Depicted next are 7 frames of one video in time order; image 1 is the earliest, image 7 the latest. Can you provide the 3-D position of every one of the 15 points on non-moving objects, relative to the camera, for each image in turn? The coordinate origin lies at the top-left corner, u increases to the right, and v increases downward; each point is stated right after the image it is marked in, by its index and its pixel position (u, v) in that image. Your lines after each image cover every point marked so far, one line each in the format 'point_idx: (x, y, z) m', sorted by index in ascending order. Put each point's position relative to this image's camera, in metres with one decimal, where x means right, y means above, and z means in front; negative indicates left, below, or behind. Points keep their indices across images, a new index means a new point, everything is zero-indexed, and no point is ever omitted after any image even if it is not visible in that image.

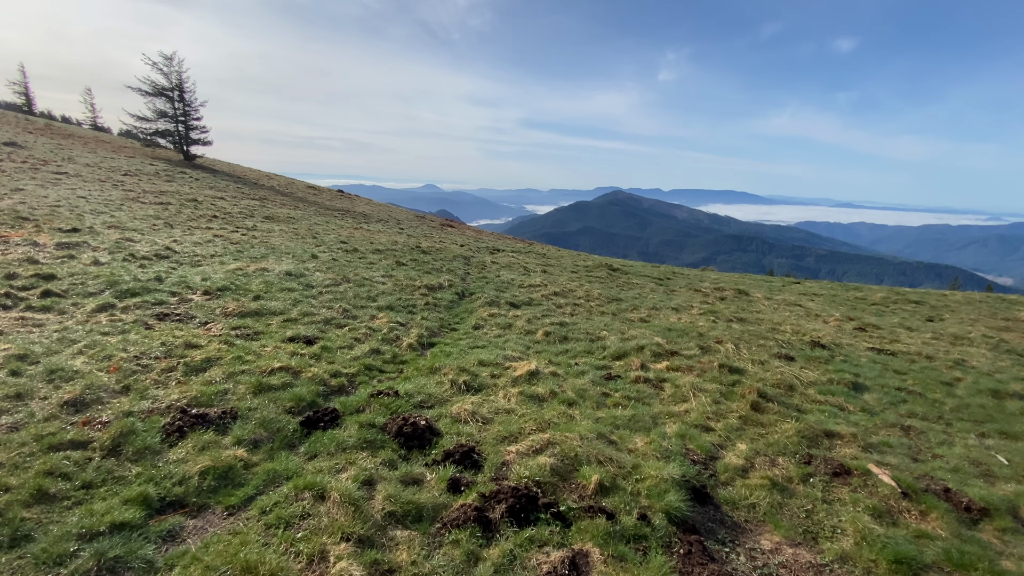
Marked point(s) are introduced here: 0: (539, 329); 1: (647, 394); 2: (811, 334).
0: (+0.9, -1.3, +15.1) m
1: (+3.0, -2.4, +10.6) m
2: (+12.1, -1.9, +19.0) m
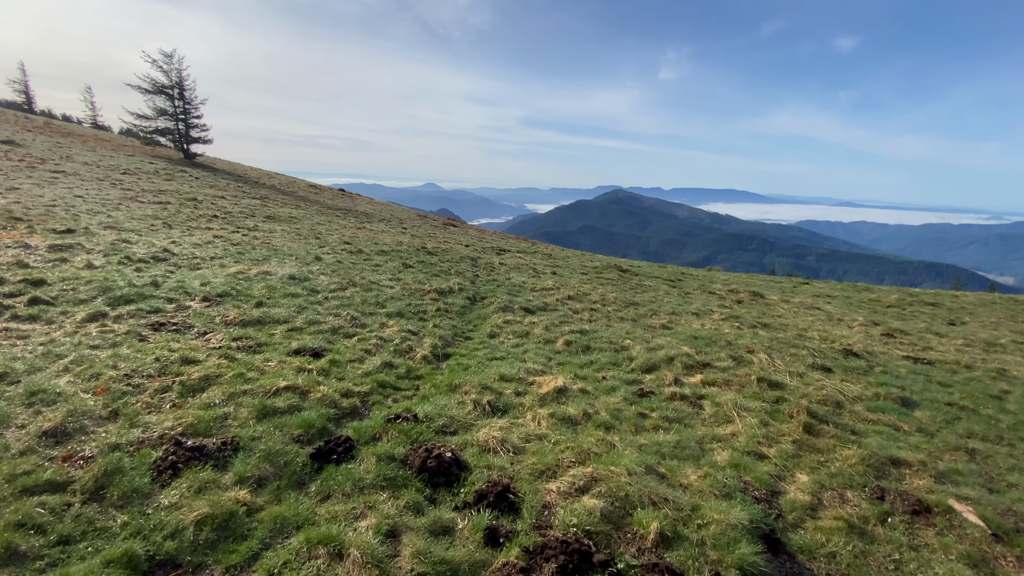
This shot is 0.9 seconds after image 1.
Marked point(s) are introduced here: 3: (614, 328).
0: (+1.4, -1.5, +14.2) m
1: (+3.6, -2.6, +9.7) m
2: (+12.7, -2.1, +18.1) m
3: (+3.5, -1.3, +16.0) m
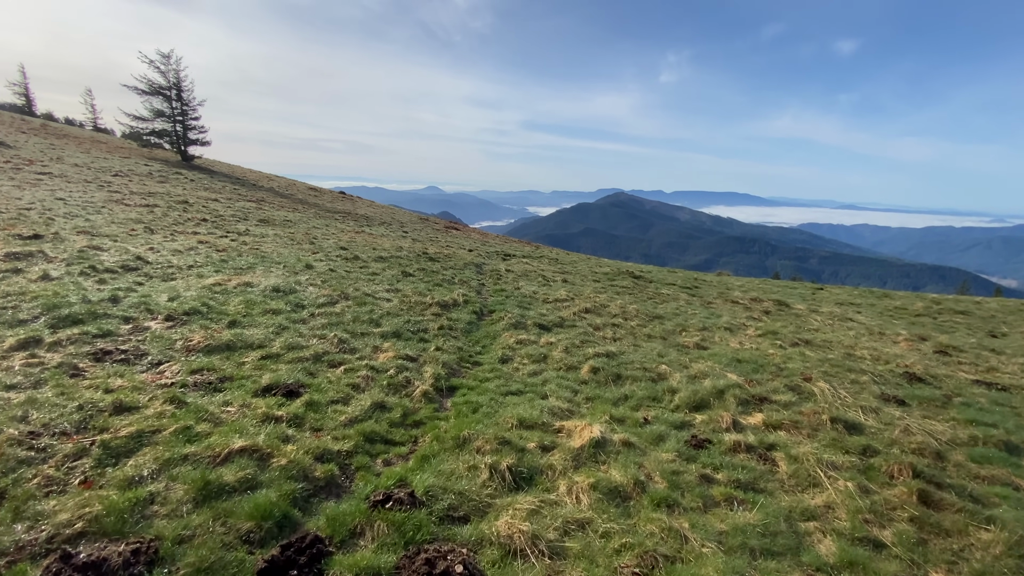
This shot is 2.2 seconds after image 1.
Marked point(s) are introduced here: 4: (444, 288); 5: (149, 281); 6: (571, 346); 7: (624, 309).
0: (+1.8, -1.9, +12.1) m
1: (+4.0, -3.0, +7.6) m
2: (+13.1, -2.5, +15.9) m
3: (+3.9, -1.8, +14.0) m
4: (-2.8, 0.0, +19.6) m
5: (-12.2, +0.2, +15.8) m
6: (+1.7, -1.6, +13.4) m
7: (+4.6, -0.8, +19.4) m
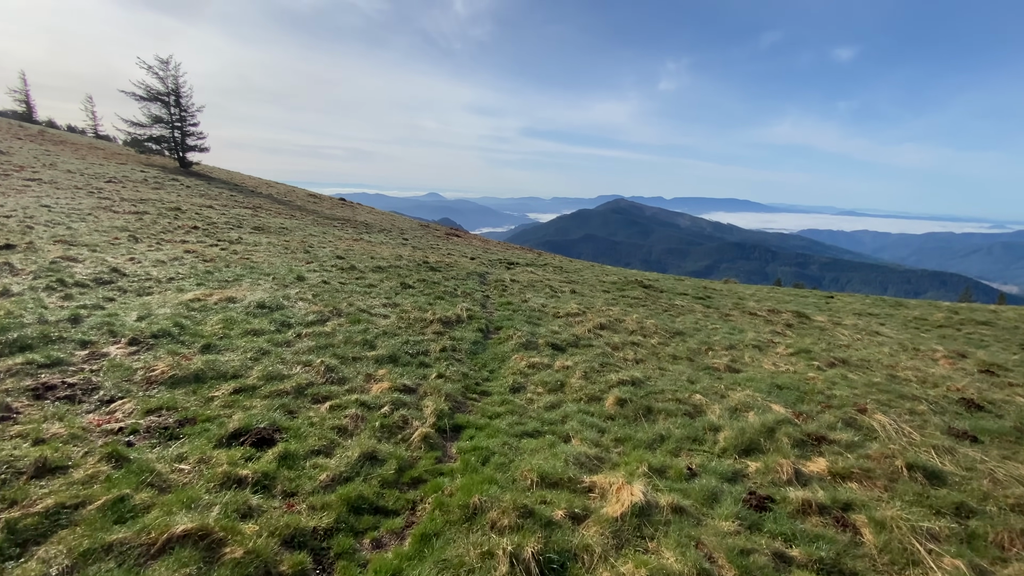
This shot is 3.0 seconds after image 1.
0: (+2.1, -2.3, +10.6) m
1: (+4.3, -3.4, +6.1) m
2: (+13.4, -3.0, +14.4) m
3: (+4.2, -2.2, +12.4) m
4: (-2.5, -0.5, +18.1) m
5: (-11.9, -0.2, +14.3) m
6: (+2.0, -2.1, +11.9) m
7: (+4.9, -1.4, +17.9) m
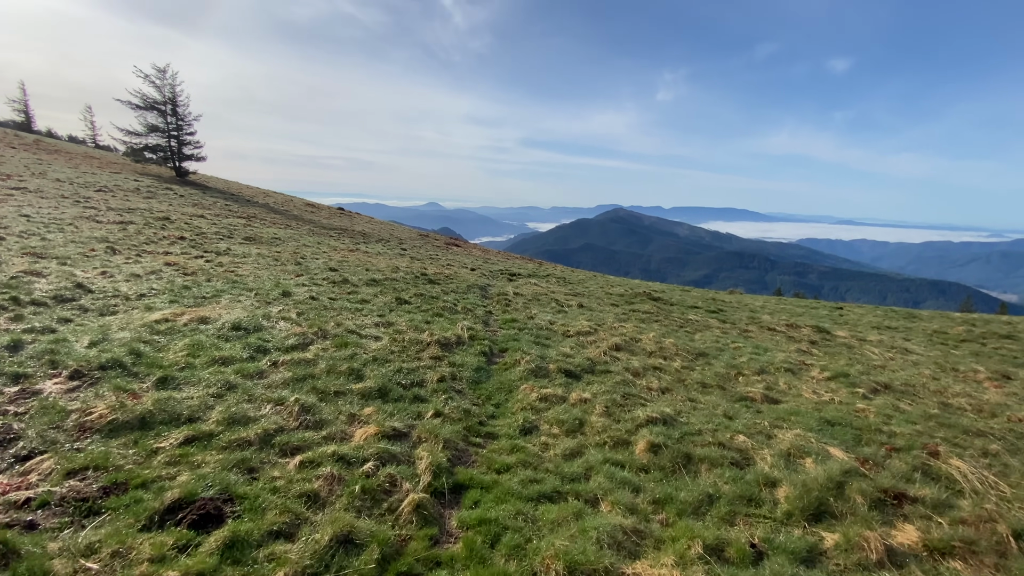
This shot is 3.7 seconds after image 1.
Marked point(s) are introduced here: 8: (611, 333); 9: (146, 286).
0: (+2.3, -2.8, +9.0) m
1: (+4.5, -3.7, +4.4) m
2: (+13.6, -3.5, +12.8) m
3: (+4.4, -2.7, +10.8) m
4: (-2.3, -1.1, +16.5) m
5: (-11.7, -0.8, +12.7) m
6: (+2.2, -2.5, +10.3) m
7: (+5.1, -1.9, +16.3) m
8: (+3.6, -1.6, +17.0) m
9: (-13.2, +0.1, +17.1) m
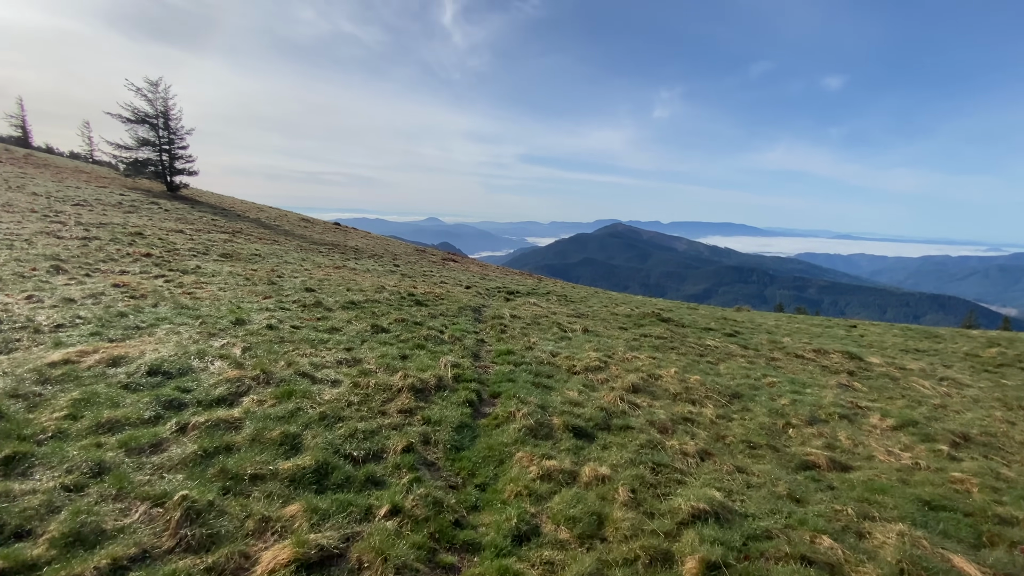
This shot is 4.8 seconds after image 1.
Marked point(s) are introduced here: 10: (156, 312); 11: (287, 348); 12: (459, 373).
0: (+2.2, -3.3, +6.3) m
1: (+4.4, -4.1, +1.7) m
2: (+13.4, -4.2, +10.1) m
3: (+4.2, -3.3, +8.1) m
4: (-2.5, -1.9, +13.9) m
5: (-11.9, -1.5, +10.1) m
6: (+2.0, -3.1, +7.6) m
7: (+5.0, -2.7, +13.6) m
8: (+3.4, -2.5, +14.3) m
9: (-13.4, -0.7, +14.4) m
10: (-11.5, -0.8, +15.3) m
11: (-6.0, -1.6, +12.6) m
12: (-1.3, -2.2, +12.0) m
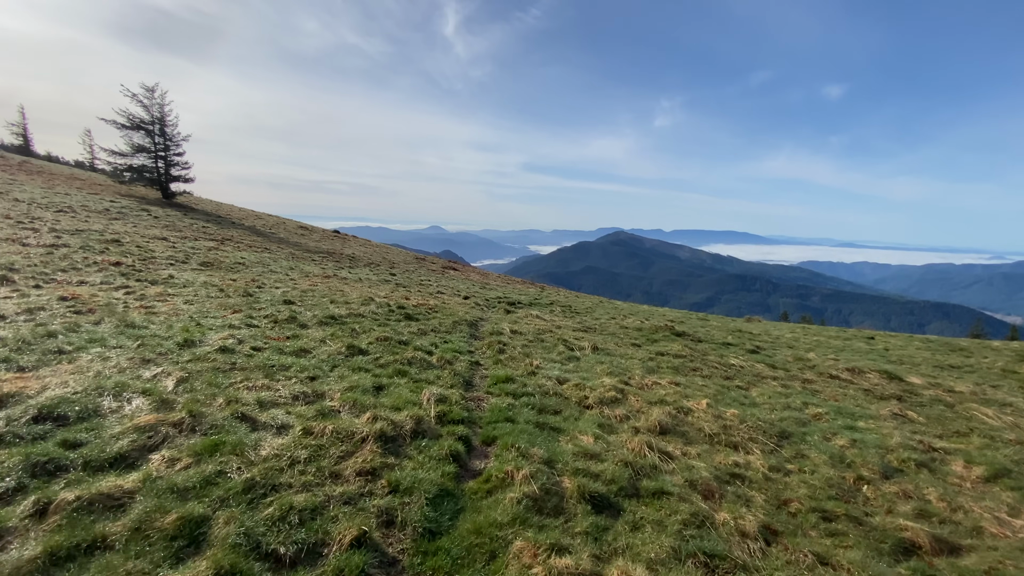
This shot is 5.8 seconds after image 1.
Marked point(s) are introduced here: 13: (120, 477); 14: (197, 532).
0: (+2.1, -3.6, +4.0) m
1: (+4.3, -4.3, -0.6) m
2: (+13.4, -4.5, +7.7) m
3: (+4.2, -3.6, +5.8) m
4: (-2.5, -2.3, +11.6) m
5: (-11.9, -1.8, +7.8) m
6: (+2.0, -3.4, +5.2) m
7: (+4.9, -3.1, +11.3) m
8: (+3.4, -2.8, +12.0) m
9: (-13.4, -1.1, +12.2) m
10: (-11.6, -1.2, +13.1) m
11: (-6.0, -2.0, +10.3) m
12: (-1.4, -2.5, +9.7) m
13: (-5.2, -2.5, +6.4) m
14: (-3.6, -2.8, +5.4) m
